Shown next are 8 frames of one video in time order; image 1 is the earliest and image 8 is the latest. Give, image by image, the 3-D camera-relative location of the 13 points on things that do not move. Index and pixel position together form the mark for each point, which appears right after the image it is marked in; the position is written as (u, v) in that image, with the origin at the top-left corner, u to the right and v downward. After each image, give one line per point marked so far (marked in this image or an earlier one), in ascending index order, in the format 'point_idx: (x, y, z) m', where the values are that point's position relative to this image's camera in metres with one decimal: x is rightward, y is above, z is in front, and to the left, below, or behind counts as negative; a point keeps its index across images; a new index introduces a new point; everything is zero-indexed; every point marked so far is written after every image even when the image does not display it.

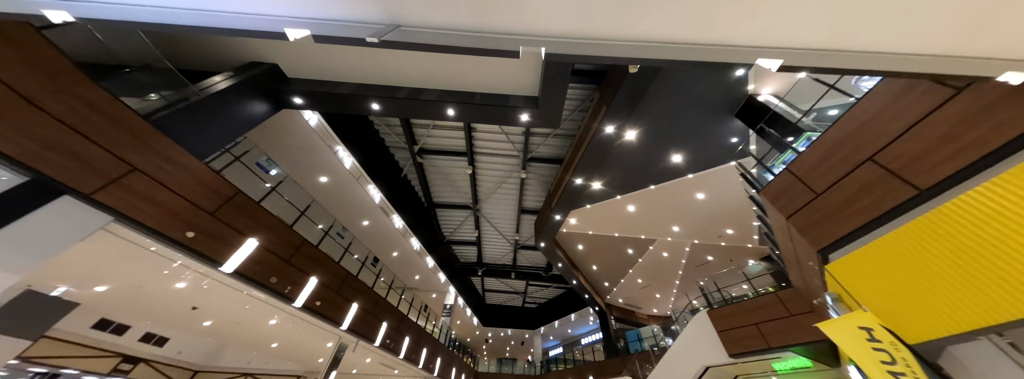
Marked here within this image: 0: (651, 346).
0: (+5.0, -5.6, +8.7) m
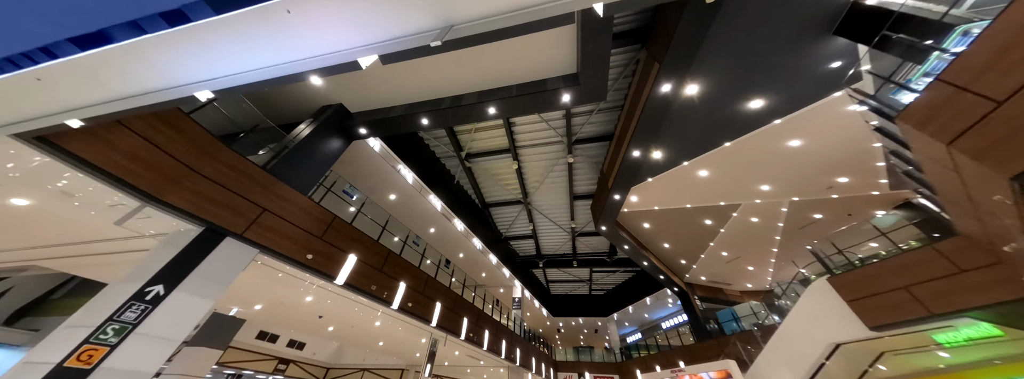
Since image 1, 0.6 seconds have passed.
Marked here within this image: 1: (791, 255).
0: (+7.6, -4.3, +7.6) m
1: (+8.9, -2.1, +7.9) m
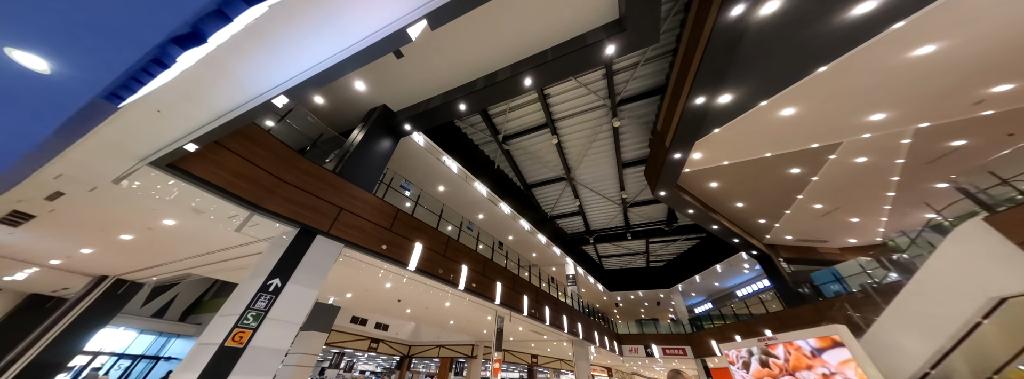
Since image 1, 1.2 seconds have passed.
0: (+9.3, -2.5, +6.4) m
1: (+10.4, -0.2, +6.3) m
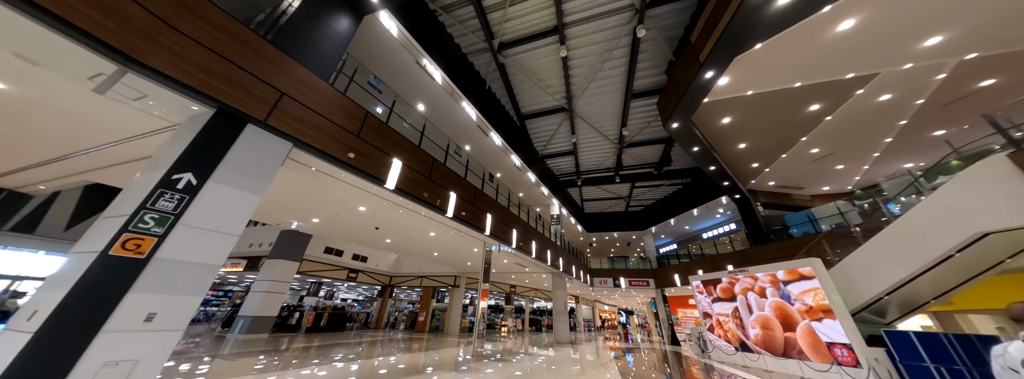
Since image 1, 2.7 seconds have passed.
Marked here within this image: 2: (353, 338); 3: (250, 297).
0: (+9.1, -1.0, +6.8) m
1: (+10.3, +1.2, +6.3) m
2: (-6.6, -6.1, +9.9) m
3: (-8.3, -3.4, +7.6) m
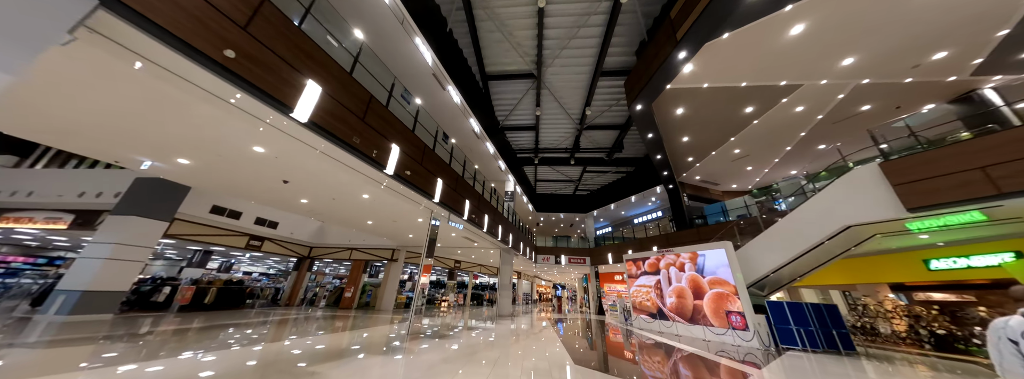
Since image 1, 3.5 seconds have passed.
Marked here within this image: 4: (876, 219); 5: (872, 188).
0: (+7.6, -0.9, +8.0) m
1: (+9.1, +1.2, +7.6) m
2: (-8.8, -4.3, +8.1) m
3: (-9.7, -1.7, +5.3) m
4: (+6.6, -0.5, +4.3) m
5: (+6.7, 0.0, +4.5) m
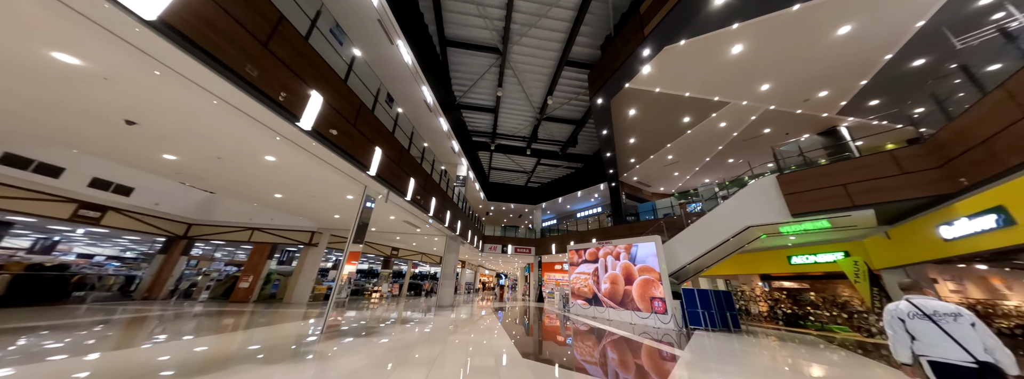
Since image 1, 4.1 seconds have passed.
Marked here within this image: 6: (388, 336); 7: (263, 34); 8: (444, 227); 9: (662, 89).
0: (+5.9, -0.9, +9.0) m
1: (+7.6, +1.0, +8.9) m
2: (-10.5, -3.1, +5.8) m
3: (-10.6, -0.5, +2.8) m
4: (+5.6, -0.7, +5.2) m
5: (+5.8, -0.1, +5.4) m
6: (-2.9, -3.4, +5.5) m
7: (-2.9, +1.8, +2.8) m
8: (-2.6, -1.5, +9.1) m
9: (+3.7, +2.5, +6.0) m
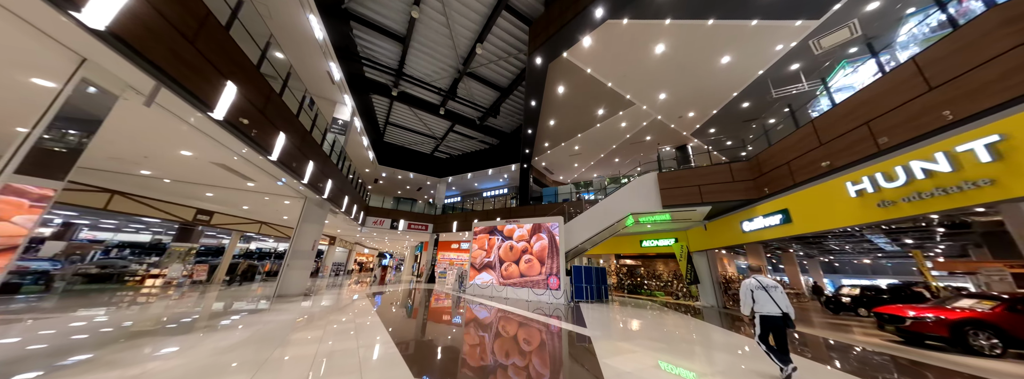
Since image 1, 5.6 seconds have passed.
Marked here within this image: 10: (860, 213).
0: (+2.1, -0.4, +9.7) m
1: (+4.0, +1.2, +10.3) m
2: (-11.7, -0.9, +0.3) m
3: (-10.3, +1.3, -2.6) m
4: (+3.5, -0.6, +6.2) m
5: (+3.6, 0.0, +6.3) m
6: (-4.8, -2.1, +3.1) m
7: (-3.0, +2.7, +0.4) m
8: (-5.7, +0.1, +6.4) m
9: (+2.0, +2.9, +5.9) m
10: (+4.4, -0.3, +3.0) m
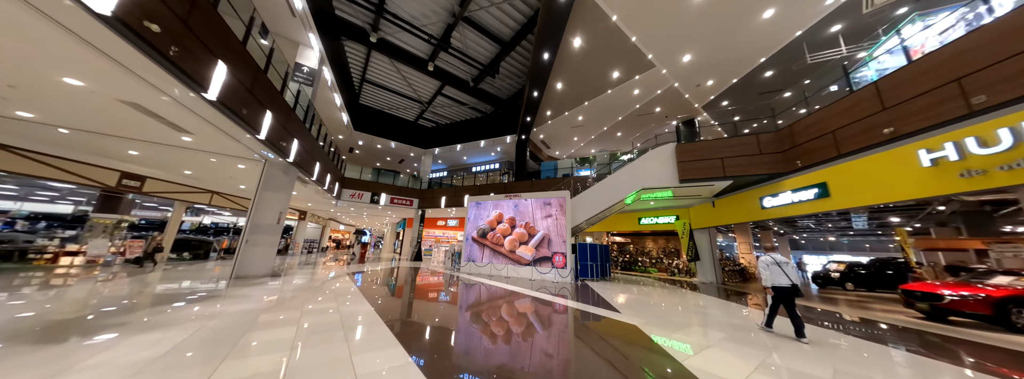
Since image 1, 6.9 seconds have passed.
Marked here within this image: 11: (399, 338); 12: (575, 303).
0: (+2.0, +0.6, +9.2) m
1: (+3.8, +2.2, +9.7) m
2: (-11.2, -0.4, -1.2) m
3: (-9.4, +1.5, -4.2) m
4: (+3.6, +0.1, +5.8) m
5: (+3.7, +0.7, +5.9) m
6: (-4.5, -1.6, +2.2) m
7: (-2.3, +3.0, -0.8) m
8: (-5.6, +0.9, +5.2) m
9: (+2.1, +3.6, +5.1) m
10: (+4.8, +0.1, +2.7) m
11: (-1.1, -1.6, +2.3) m
12: (+1.3, -2.4, +4.9) m
